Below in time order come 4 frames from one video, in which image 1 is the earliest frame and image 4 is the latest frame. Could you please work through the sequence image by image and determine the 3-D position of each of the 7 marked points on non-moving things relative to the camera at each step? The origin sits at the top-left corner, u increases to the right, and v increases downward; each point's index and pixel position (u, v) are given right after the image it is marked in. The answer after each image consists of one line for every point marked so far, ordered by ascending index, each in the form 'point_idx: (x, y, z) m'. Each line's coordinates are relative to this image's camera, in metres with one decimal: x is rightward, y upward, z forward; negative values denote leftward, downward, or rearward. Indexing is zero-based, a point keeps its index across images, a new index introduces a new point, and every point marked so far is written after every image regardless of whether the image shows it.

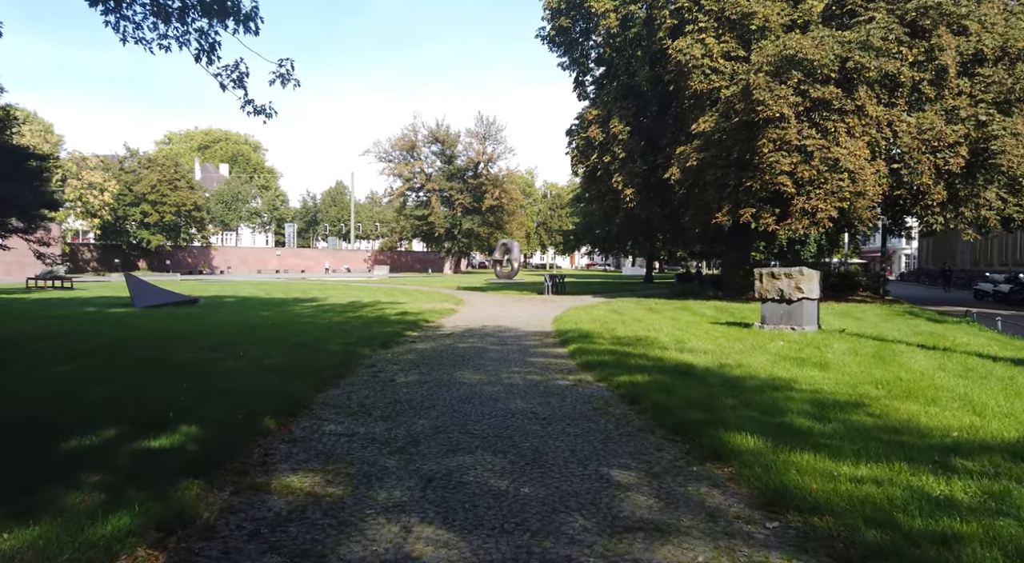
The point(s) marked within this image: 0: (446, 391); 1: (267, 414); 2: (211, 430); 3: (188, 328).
0: (-0.7, -1.2, +7.3) m
1: (-2.2, -1.2, +6.0) m
2: (-2.4, -1.2, +5.5) m
3: (-8.2, -1.2, +17.4) m
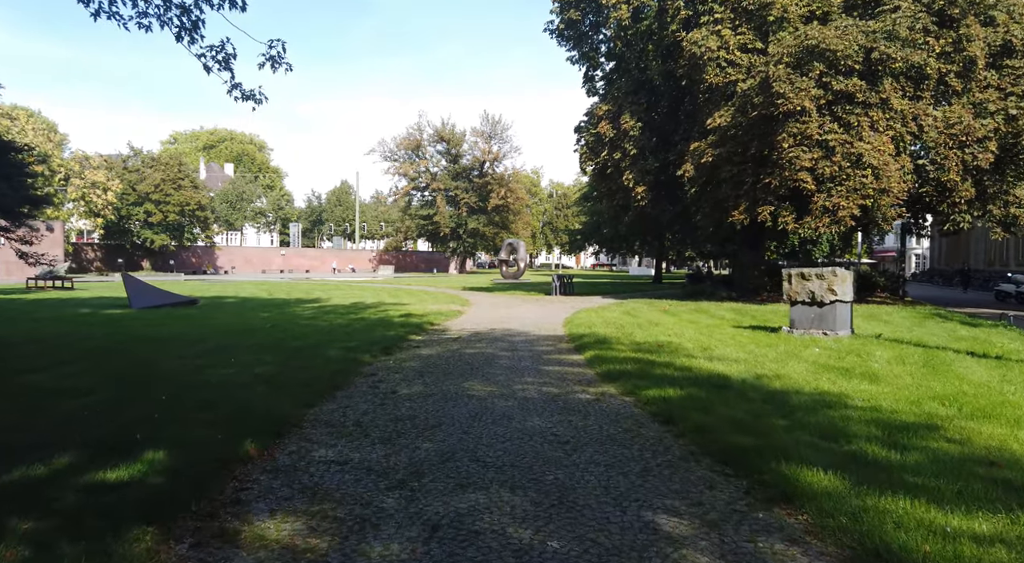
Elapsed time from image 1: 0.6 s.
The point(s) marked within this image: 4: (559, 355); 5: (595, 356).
0: (-0.6, -1.2, +6.6) m
1: (-2.0, -1.2, +5.3) m
2: (-2.3, -1.2, +4.8) m
3: (-8.0, -1.2, +16.6) m
4: (+0.7, -1.1, +9.9) m
5: (+1.1, -1.0, +9.3) m
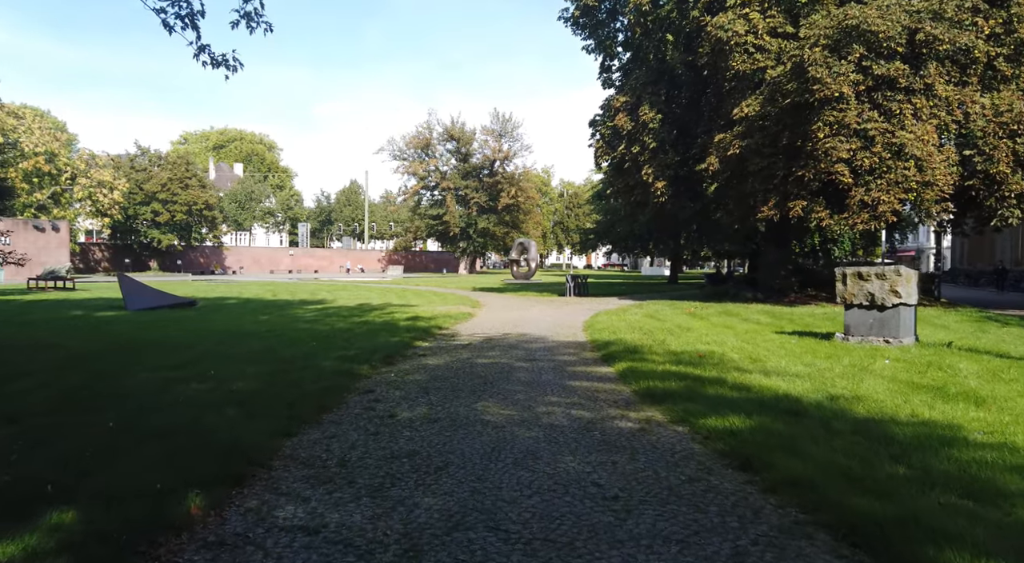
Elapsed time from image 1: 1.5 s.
0: (-0.4, -1.2, +5.3) m
1: (-1.8, -1.2, +4.0) m
2: (-2.1, -1.2, +3.5) m
3: (-7.6, -1.2, +15.5) m
4: (+0.9, -1.1, +8.6) m
5: (+1.3, -1.0, +8.0) m
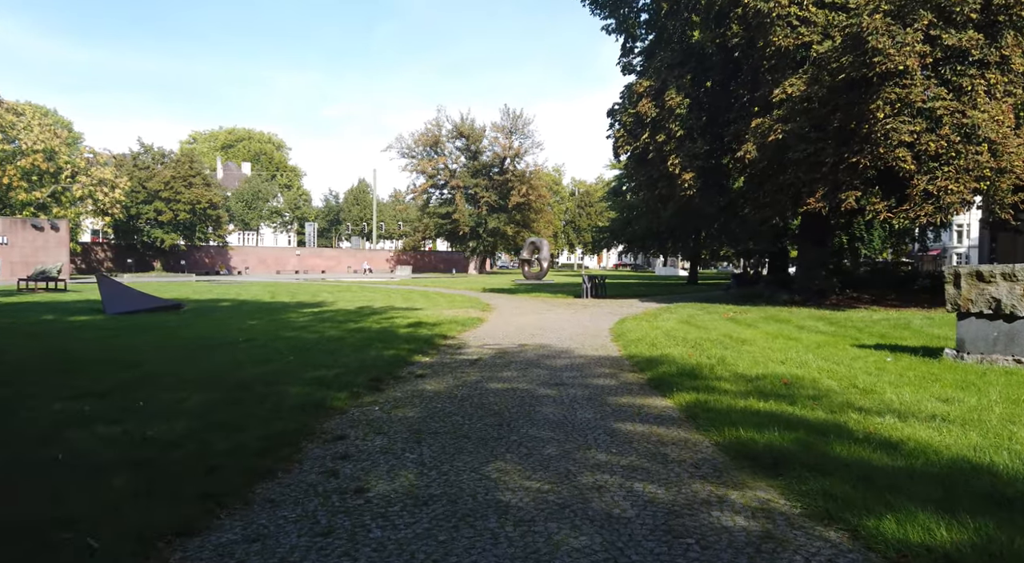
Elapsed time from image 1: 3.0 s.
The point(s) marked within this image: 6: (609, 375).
0: (-0.2, -1.2, +3.2) m
1: (-1.7, -1.2, +1.9) m
2: (-2.0, -1.2, +1.4) m
3: (-7.3, -1.2, +13.5) m
4: (+1.1, -1.1, +6.5) m
5: (+1.6, -1.0, +5.9) m
6: (+1.1, -1.1, +7.9) m
